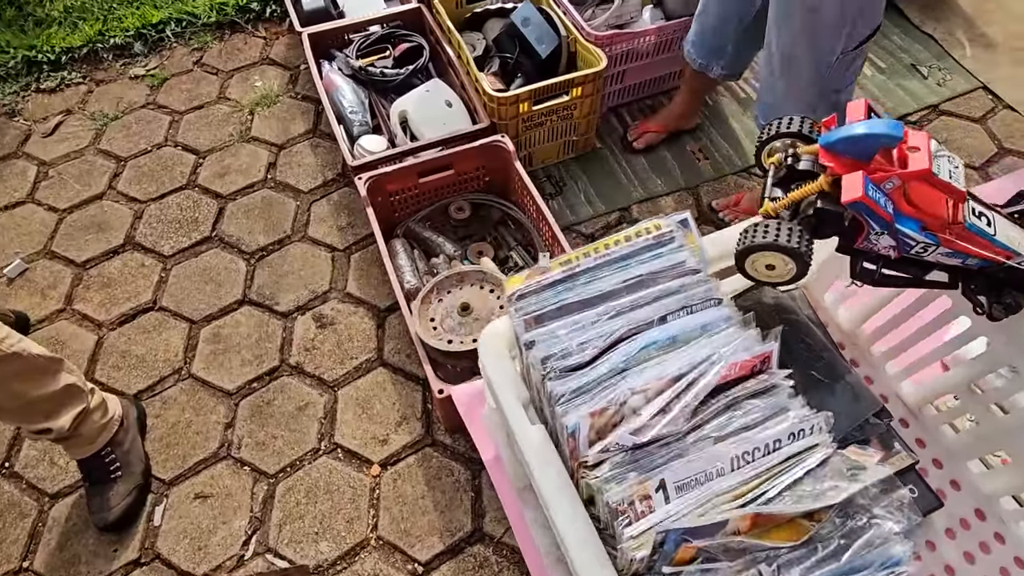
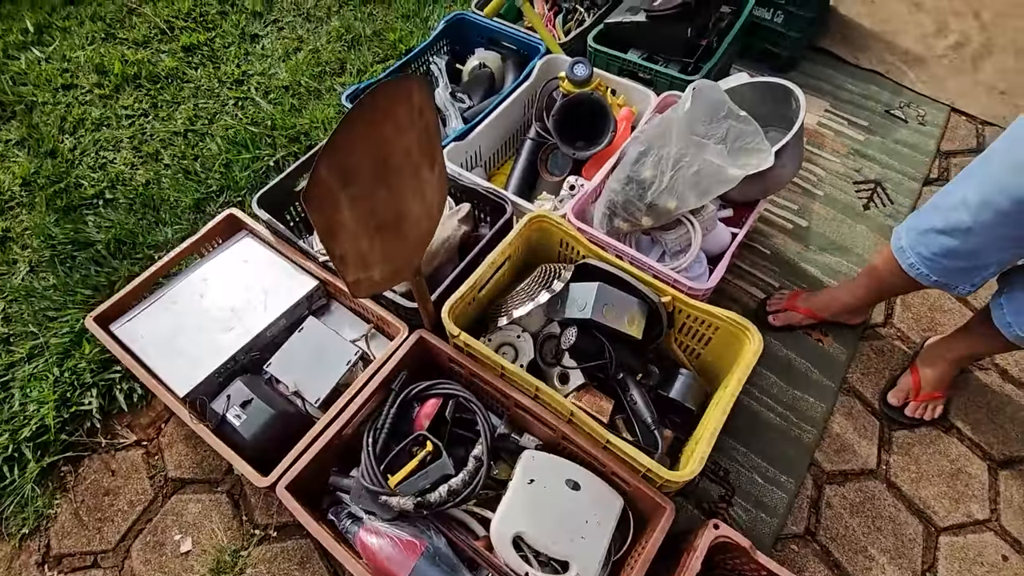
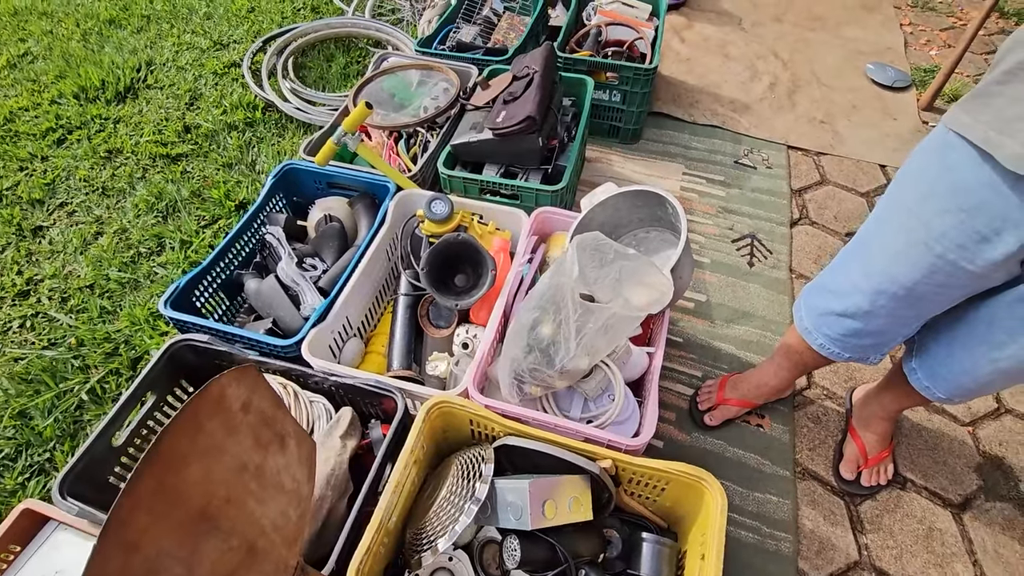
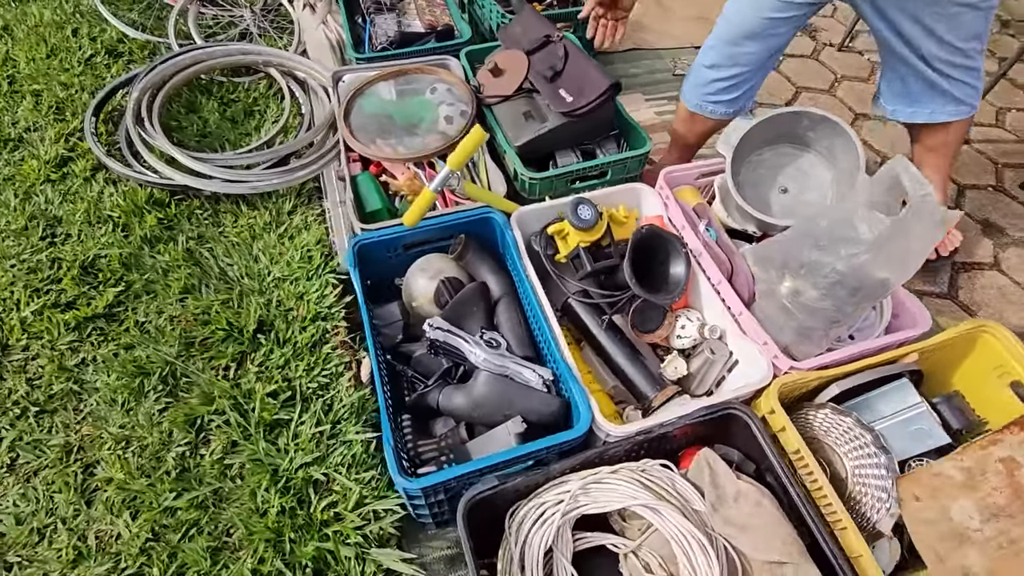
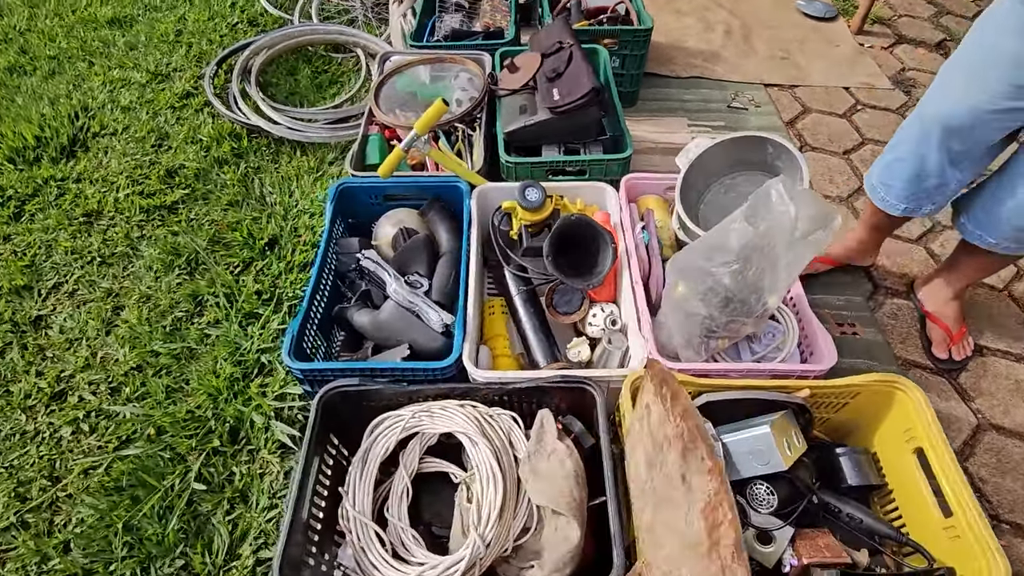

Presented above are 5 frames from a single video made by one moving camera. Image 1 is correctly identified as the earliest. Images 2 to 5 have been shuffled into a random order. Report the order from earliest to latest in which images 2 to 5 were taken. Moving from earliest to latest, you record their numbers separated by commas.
2, 3, 5, 4
